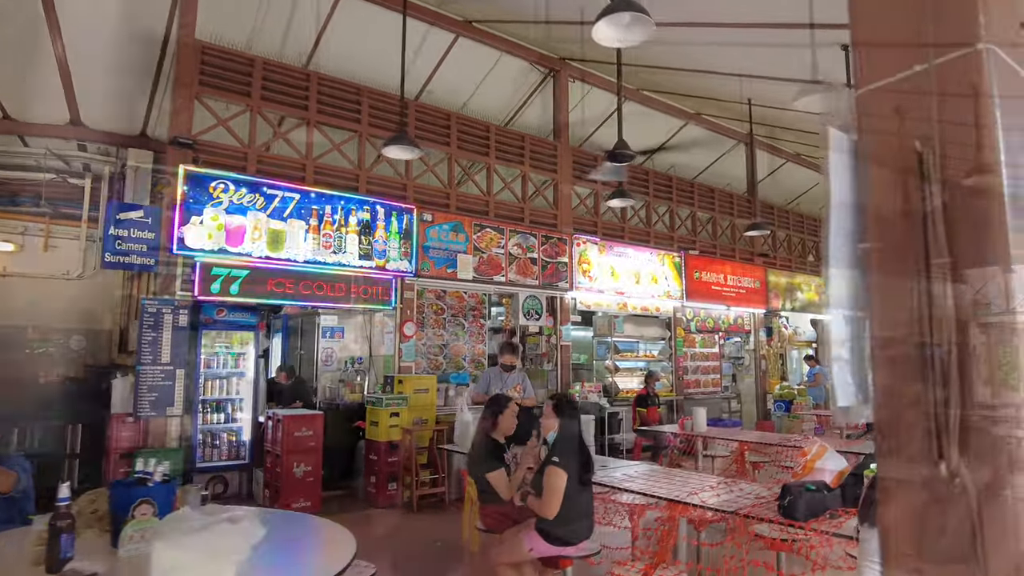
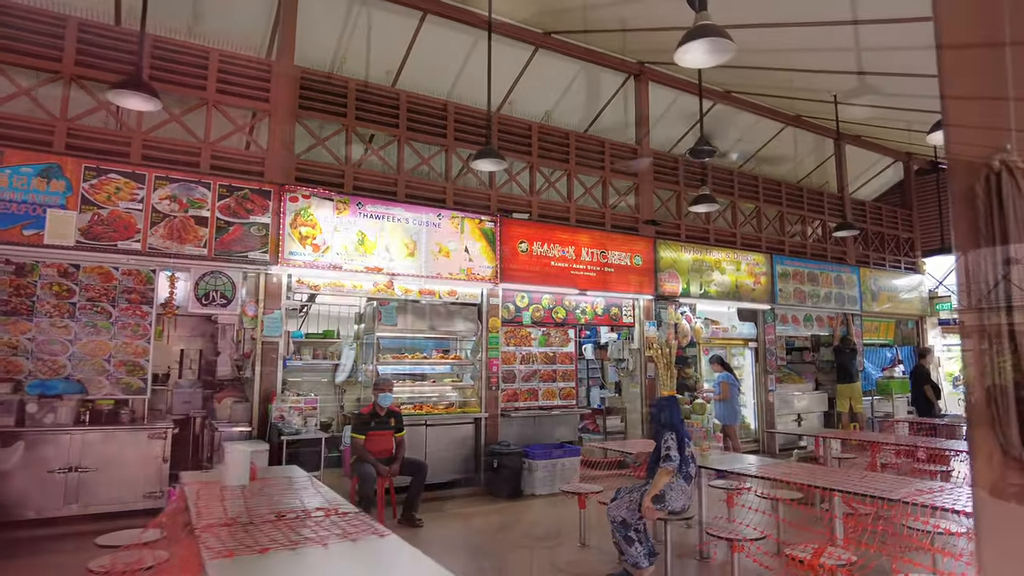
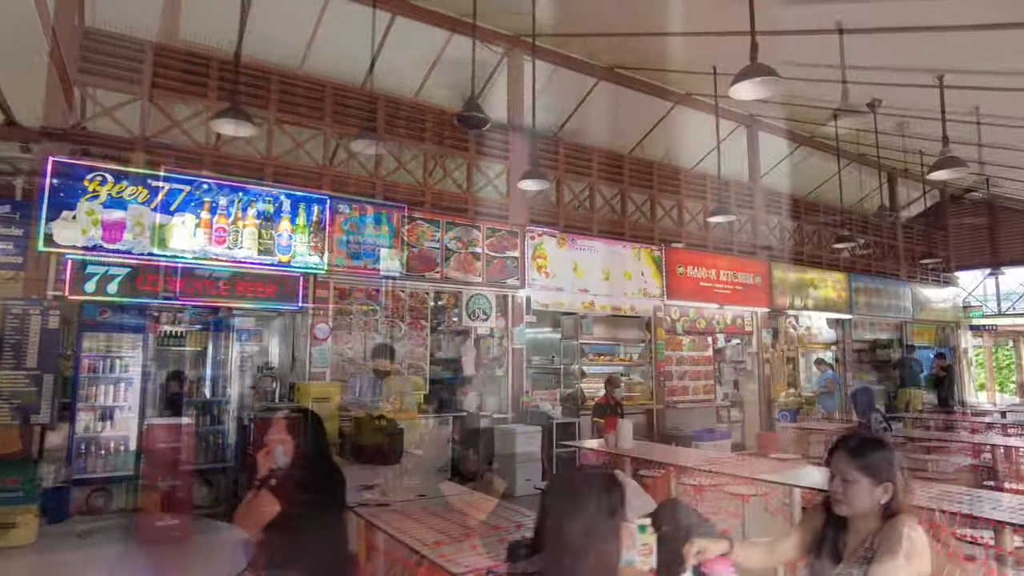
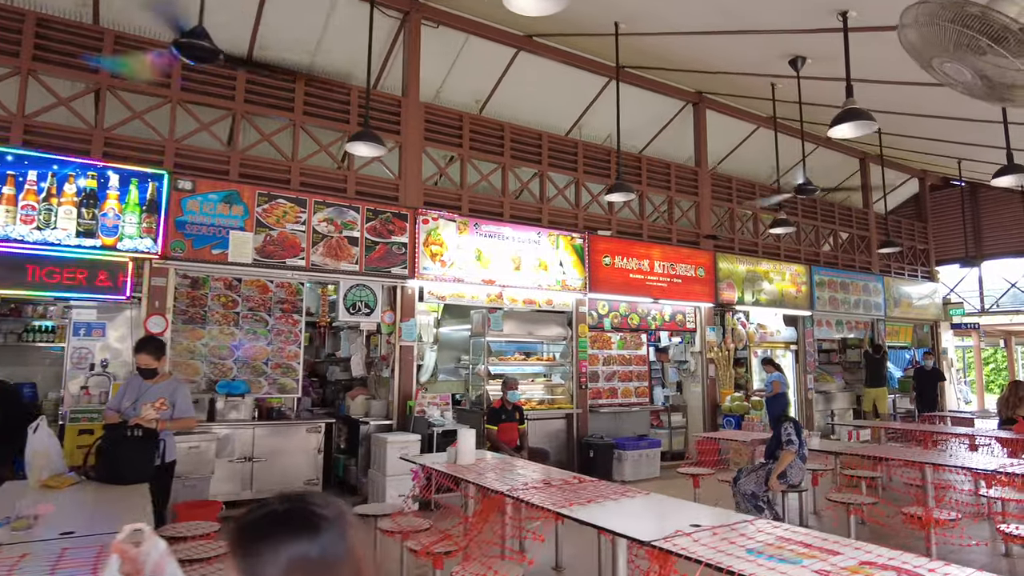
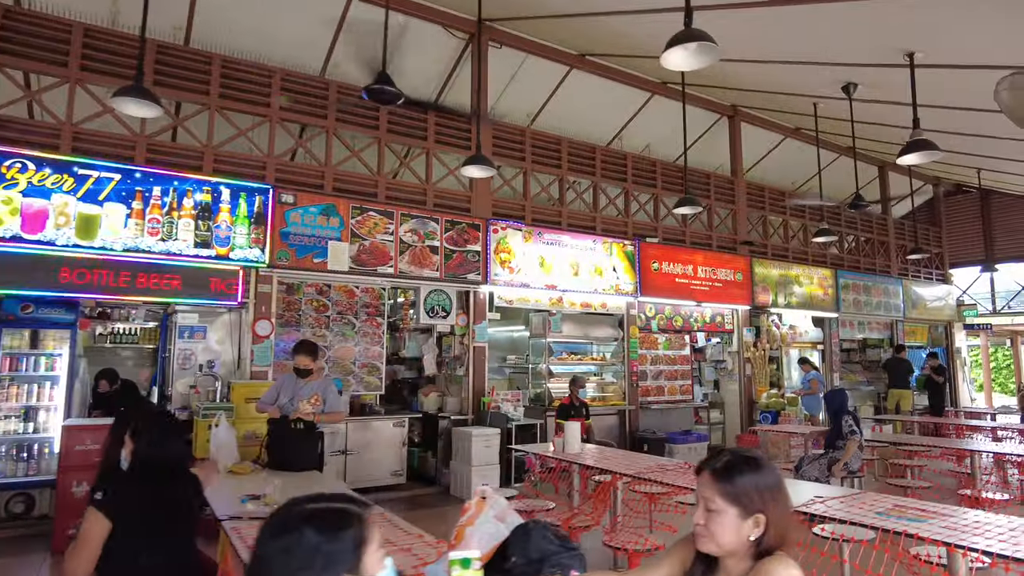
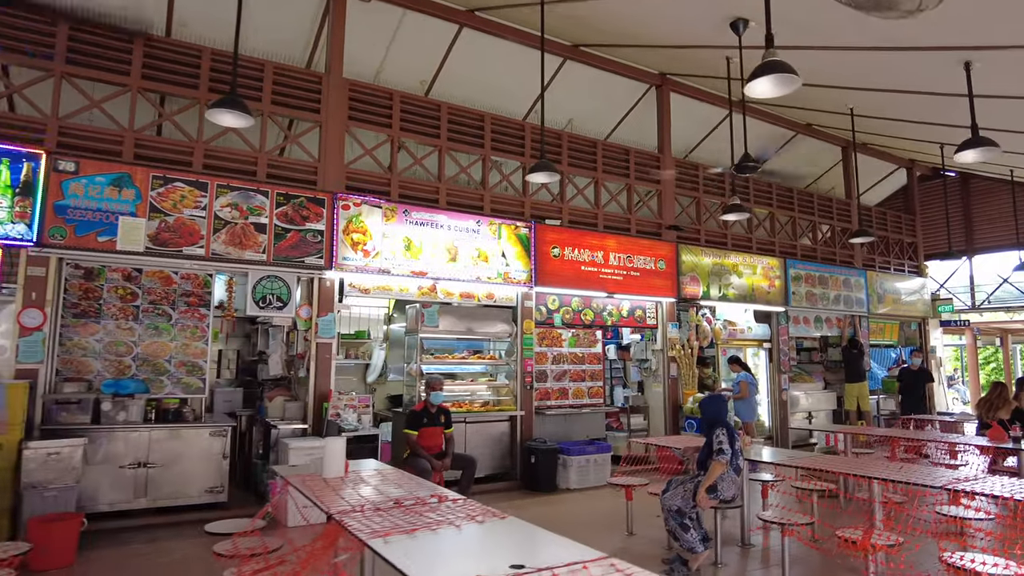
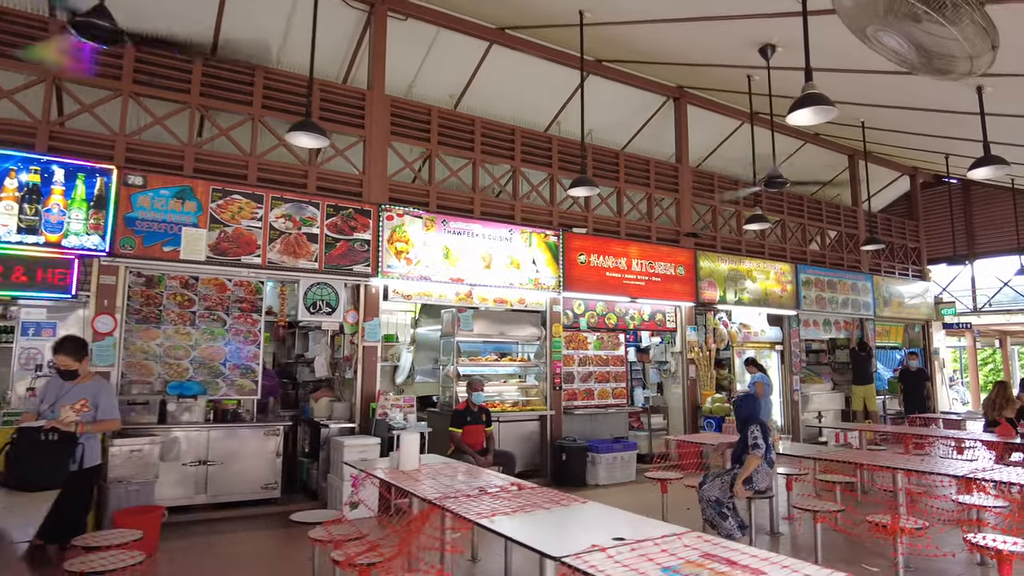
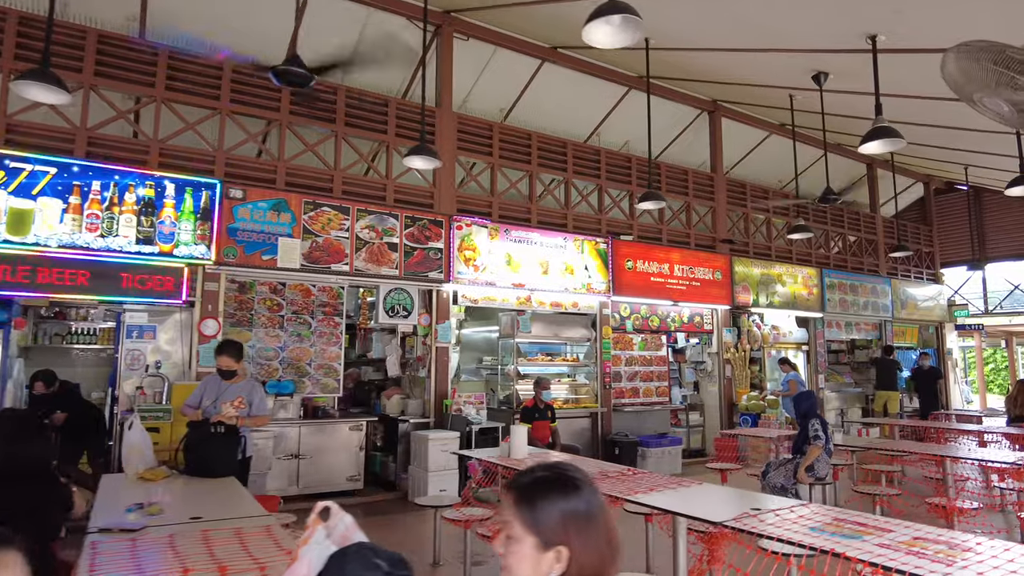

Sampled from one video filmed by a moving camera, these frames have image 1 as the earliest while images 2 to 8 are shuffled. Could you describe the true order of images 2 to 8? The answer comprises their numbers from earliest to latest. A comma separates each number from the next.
3, 5, 8, 4, 7, 6, 2
